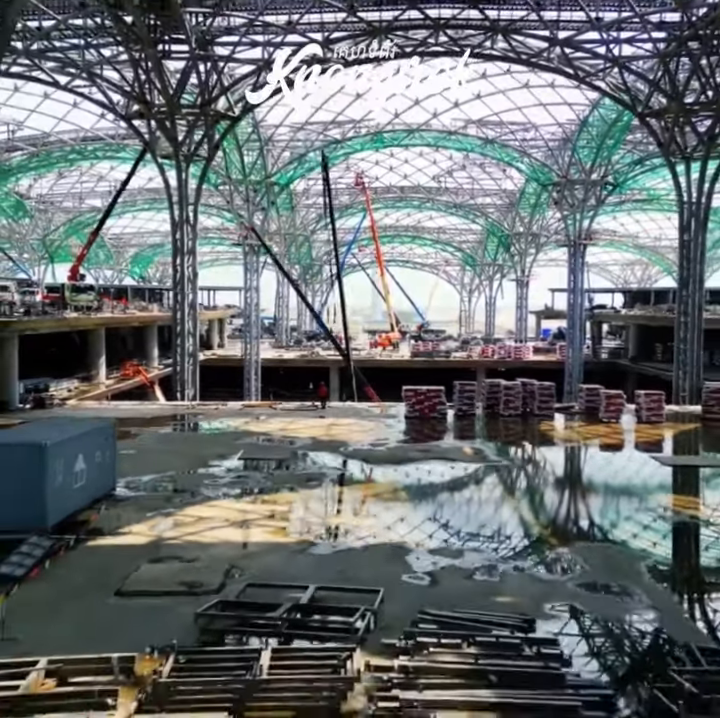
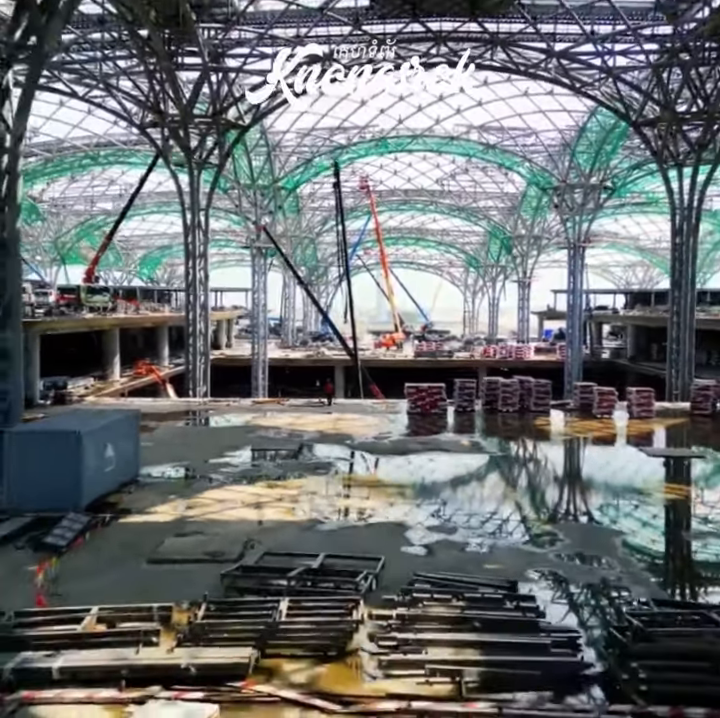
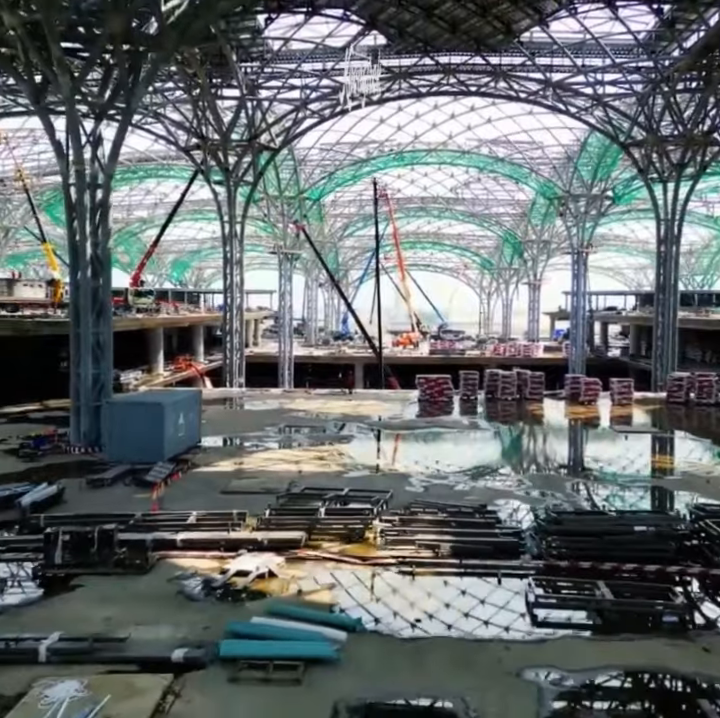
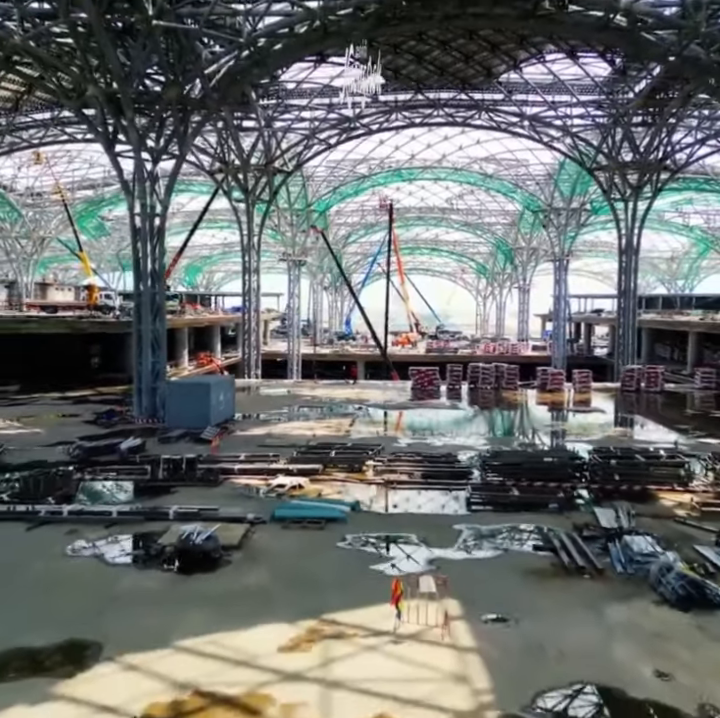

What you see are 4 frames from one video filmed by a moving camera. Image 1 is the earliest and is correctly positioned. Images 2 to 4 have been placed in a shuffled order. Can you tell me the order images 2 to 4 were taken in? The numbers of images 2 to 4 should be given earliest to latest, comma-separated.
2, 3, 4
